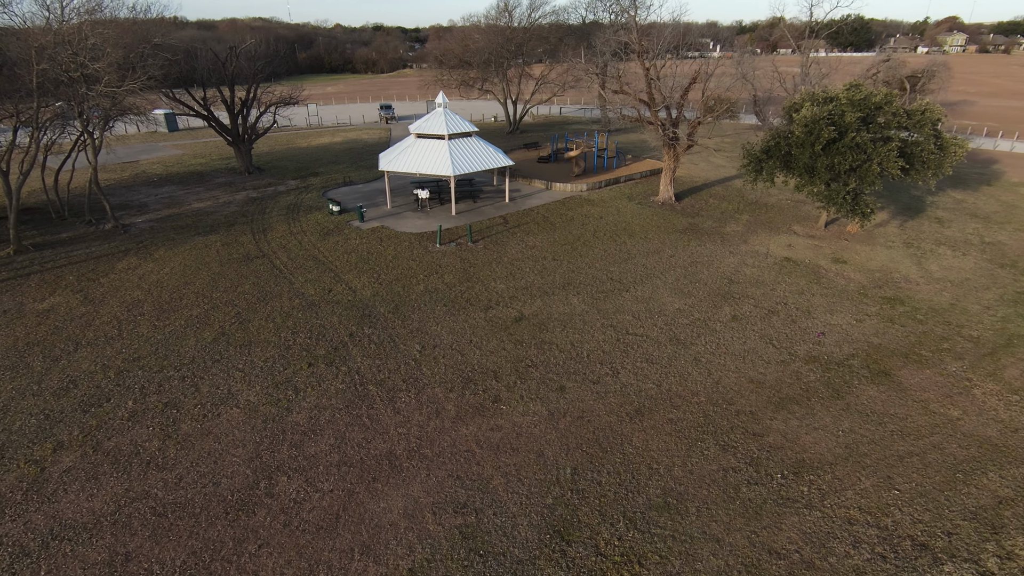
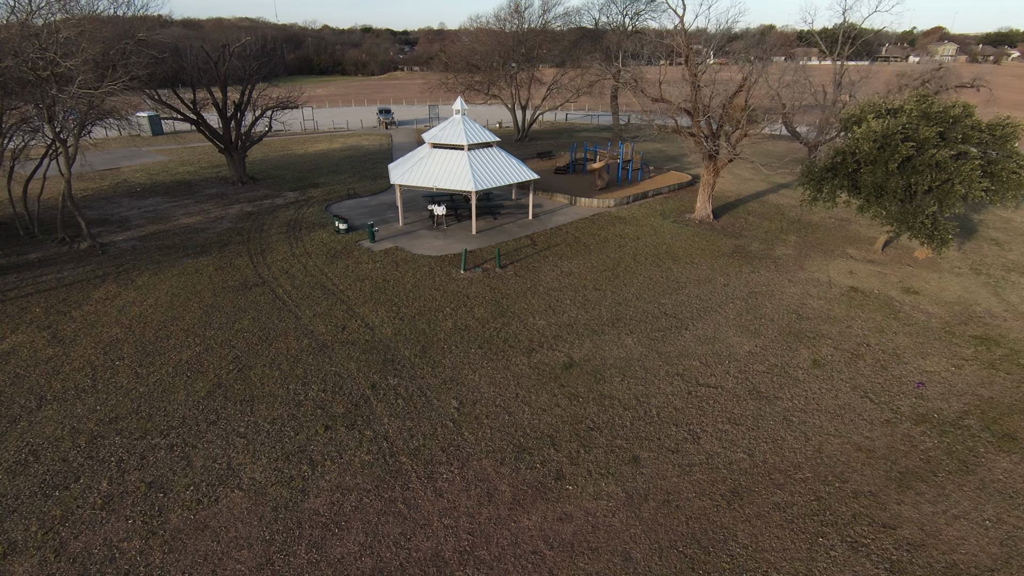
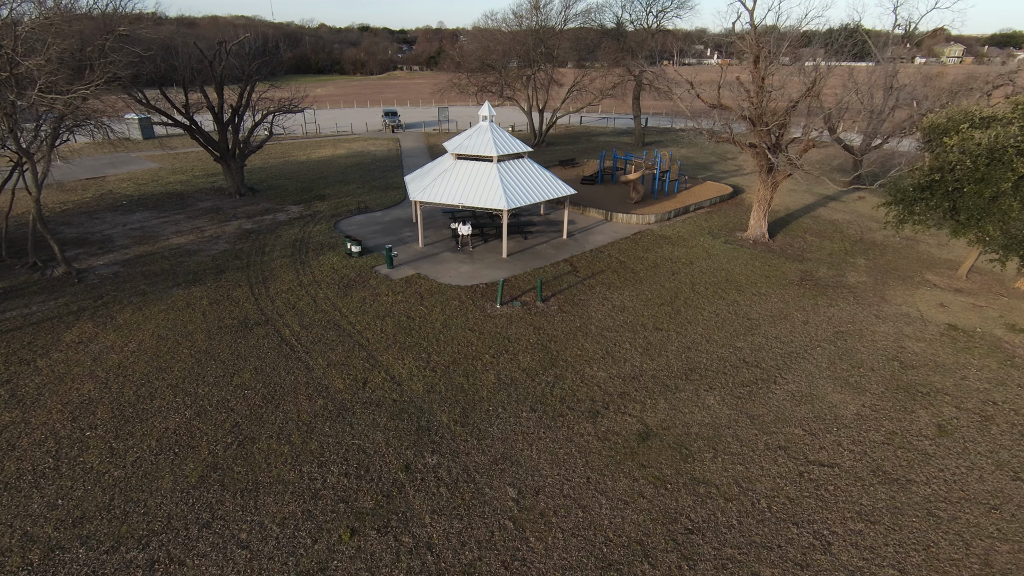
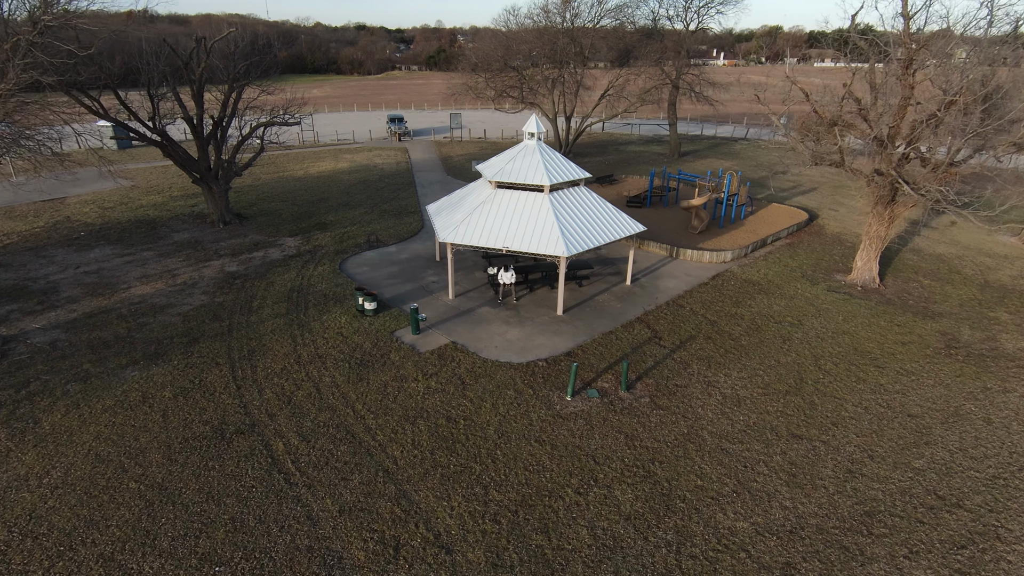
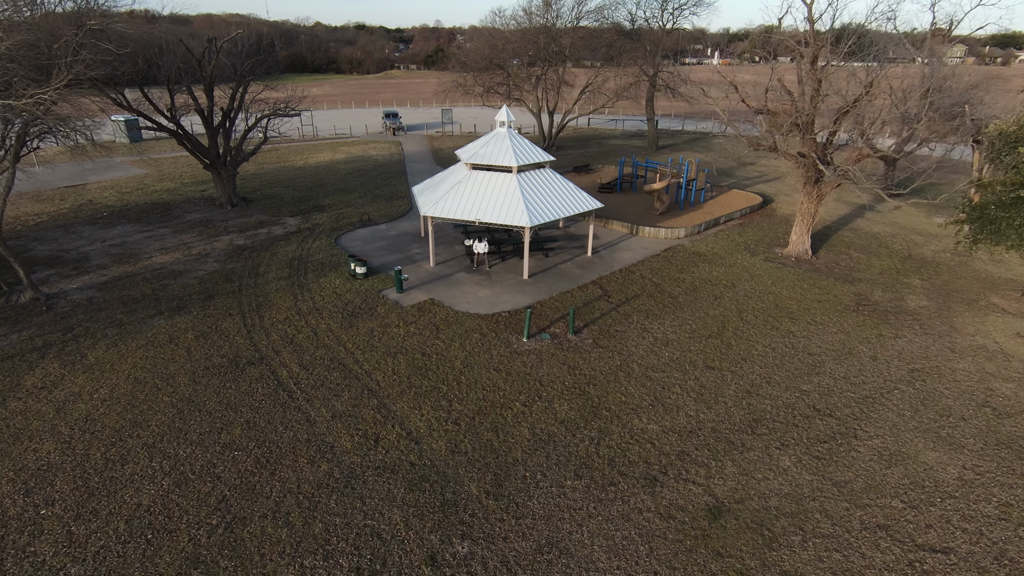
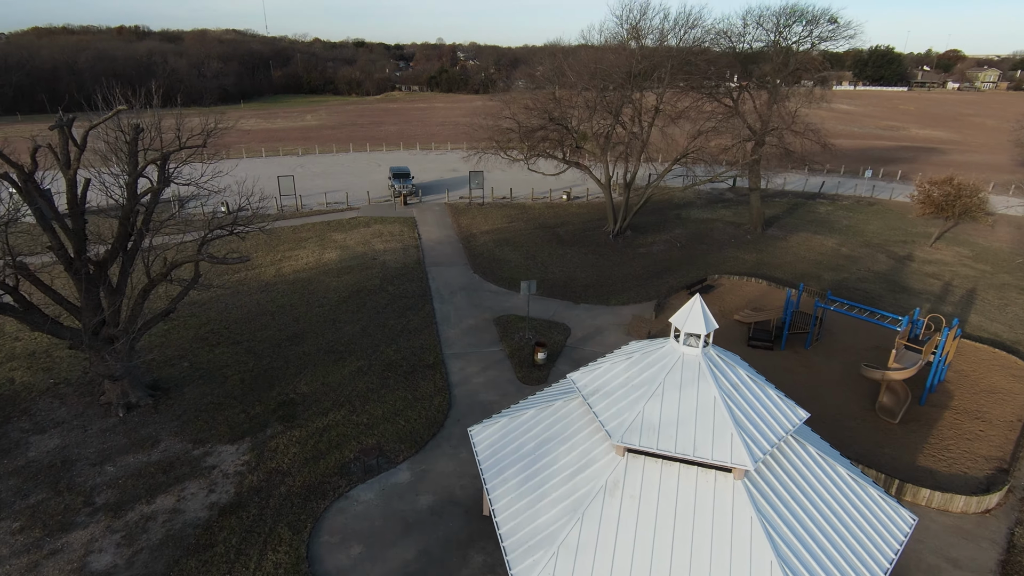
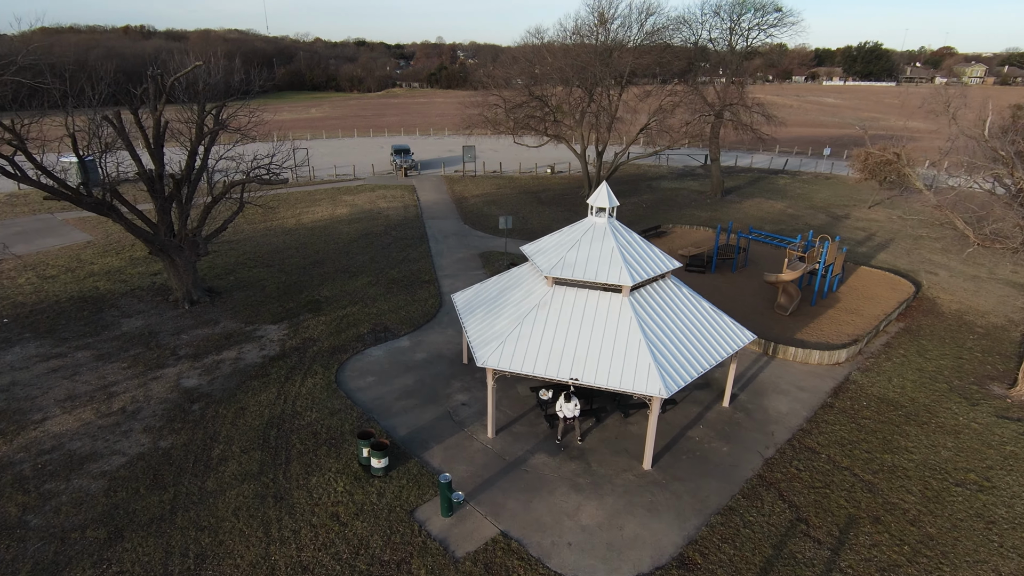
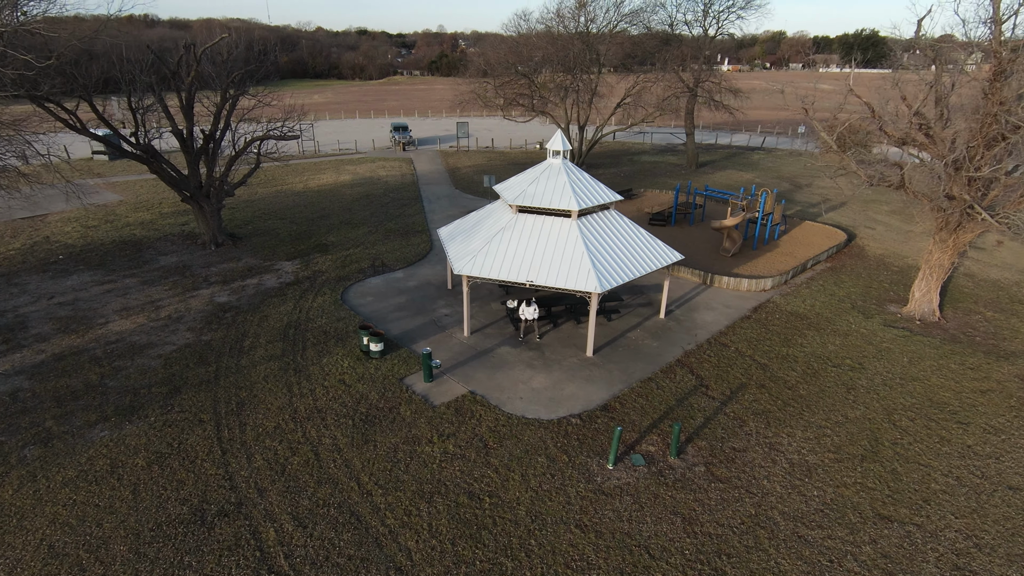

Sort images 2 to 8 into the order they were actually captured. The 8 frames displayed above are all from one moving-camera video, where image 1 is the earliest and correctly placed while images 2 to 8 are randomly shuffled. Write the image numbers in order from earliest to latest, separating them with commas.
2, 3, 5, 4, 8, 7, 6
